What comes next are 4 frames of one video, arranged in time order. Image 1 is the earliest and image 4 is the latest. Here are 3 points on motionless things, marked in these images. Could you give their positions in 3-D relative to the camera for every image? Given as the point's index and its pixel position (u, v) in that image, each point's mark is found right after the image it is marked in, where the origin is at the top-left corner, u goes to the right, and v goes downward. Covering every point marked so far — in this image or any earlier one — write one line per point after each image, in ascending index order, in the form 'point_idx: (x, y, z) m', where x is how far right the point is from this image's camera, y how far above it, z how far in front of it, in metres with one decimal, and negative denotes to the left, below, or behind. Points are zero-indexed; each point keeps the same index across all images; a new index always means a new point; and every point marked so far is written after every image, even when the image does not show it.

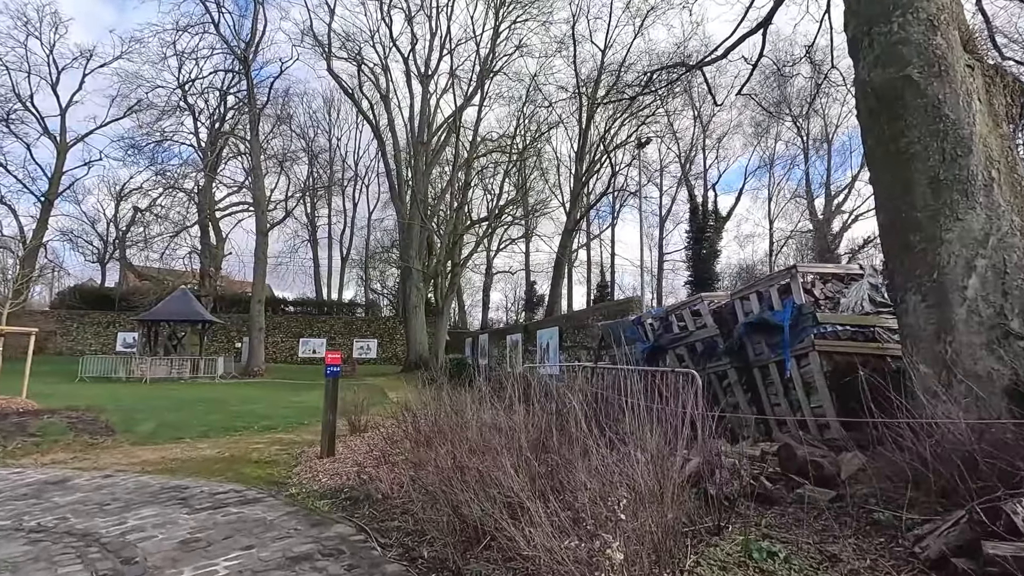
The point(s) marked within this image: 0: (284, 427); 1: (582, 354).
0: (-5.4, -3.3, +12.8) m
1: (+2.2, -2.1, +16.4) m
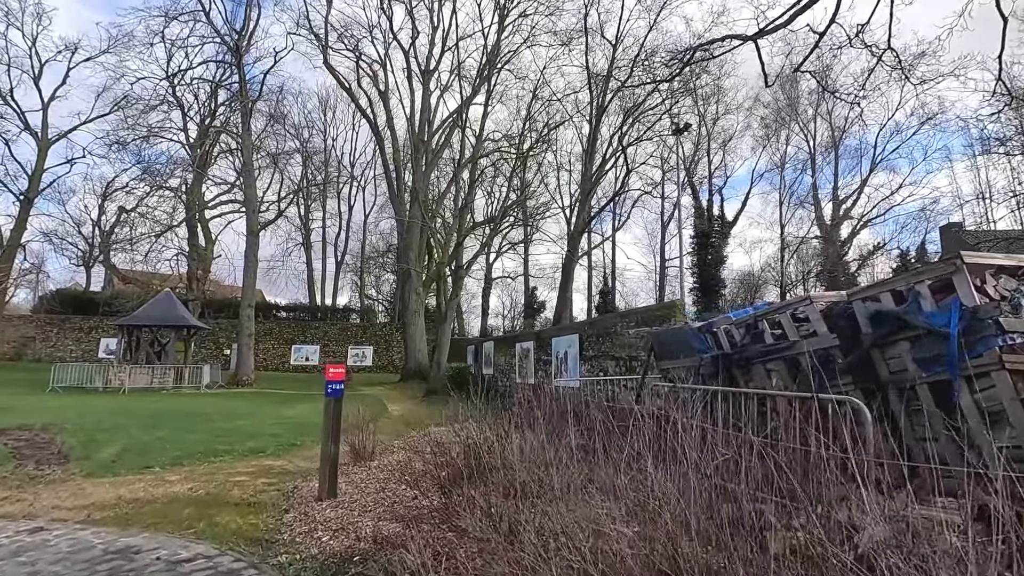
0: (-4.9, -3.3, +11.0) m
1: (+2.7, -2.2, +14.7) m
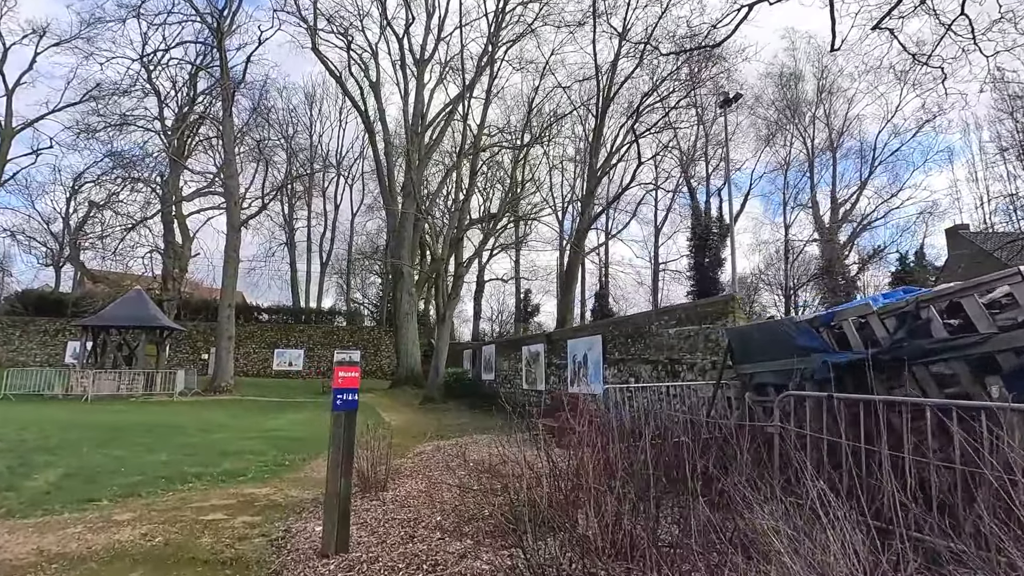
0: (-4.3, -3.1, +9.0) m
1: (+3.2, -2.1, +12.9) m
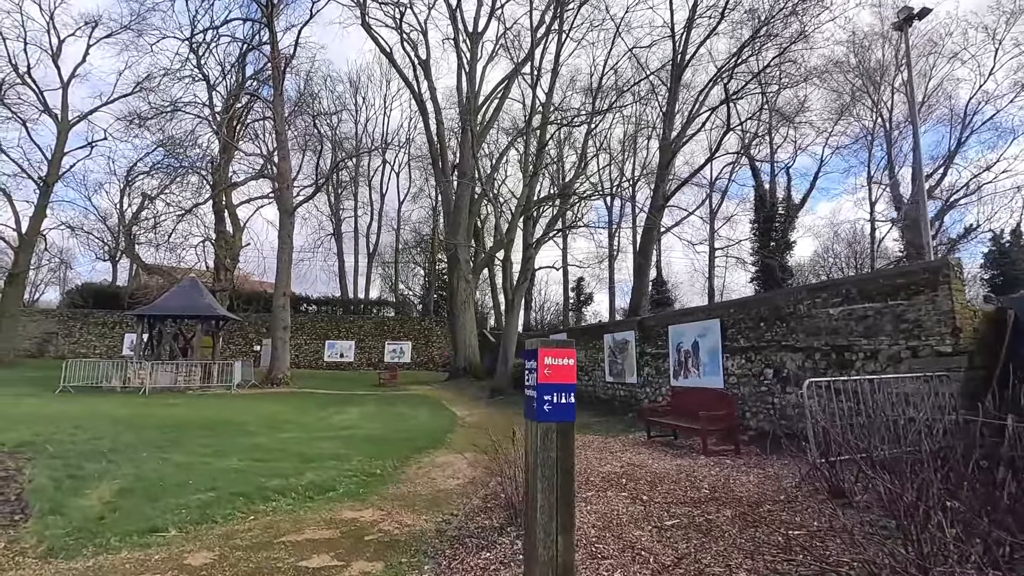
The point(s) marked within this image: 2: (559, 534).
0: (-2.2, -2.7, +7.2) m
1: (+5.5, -1.5, +10.6) m
2: (+0.3, -1.3, +2.9) m
